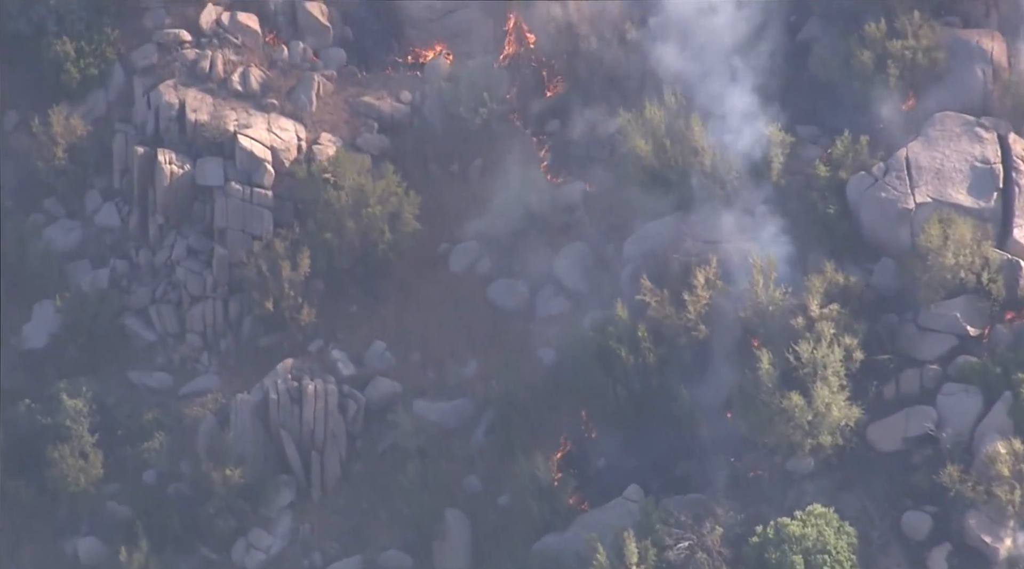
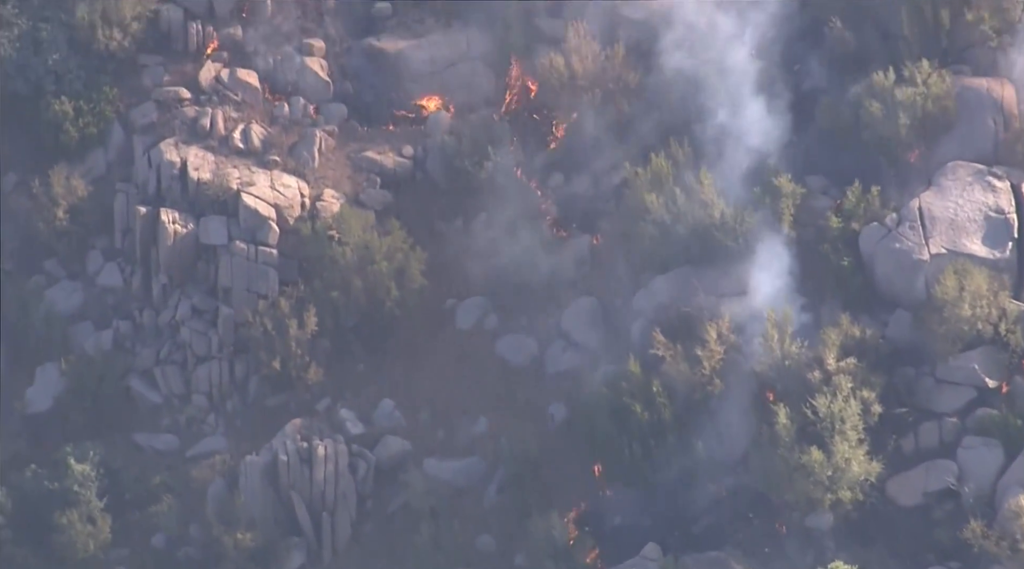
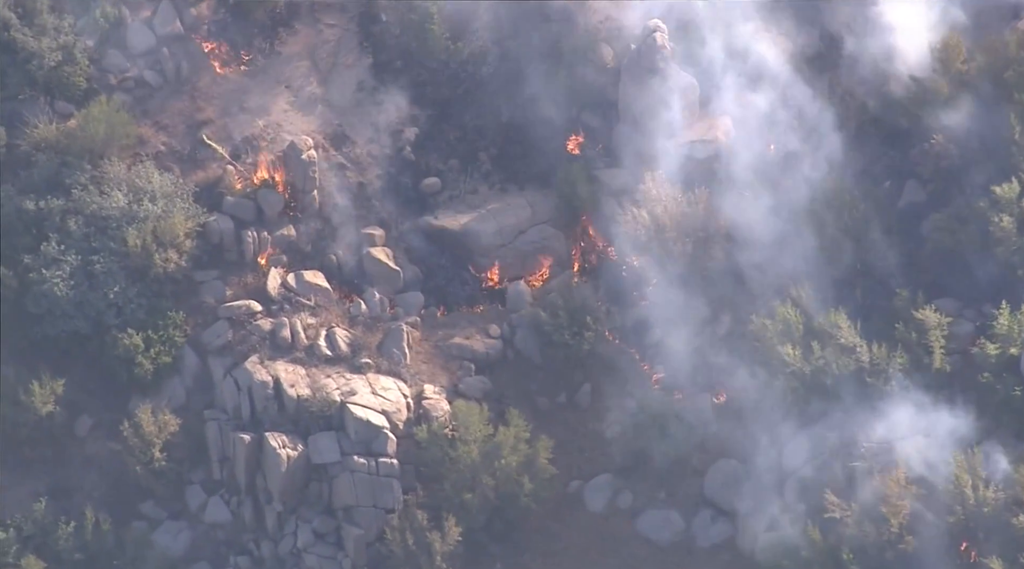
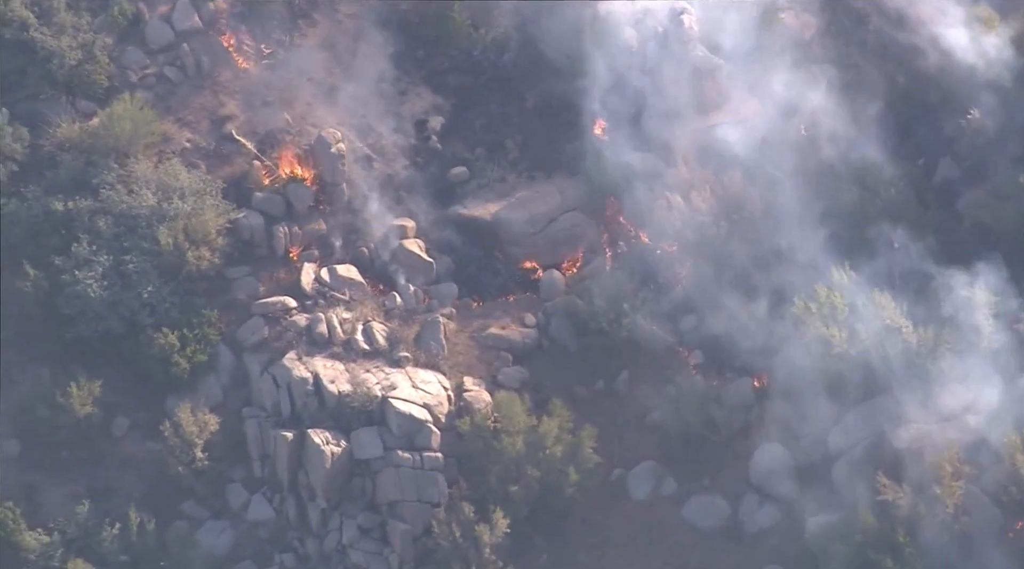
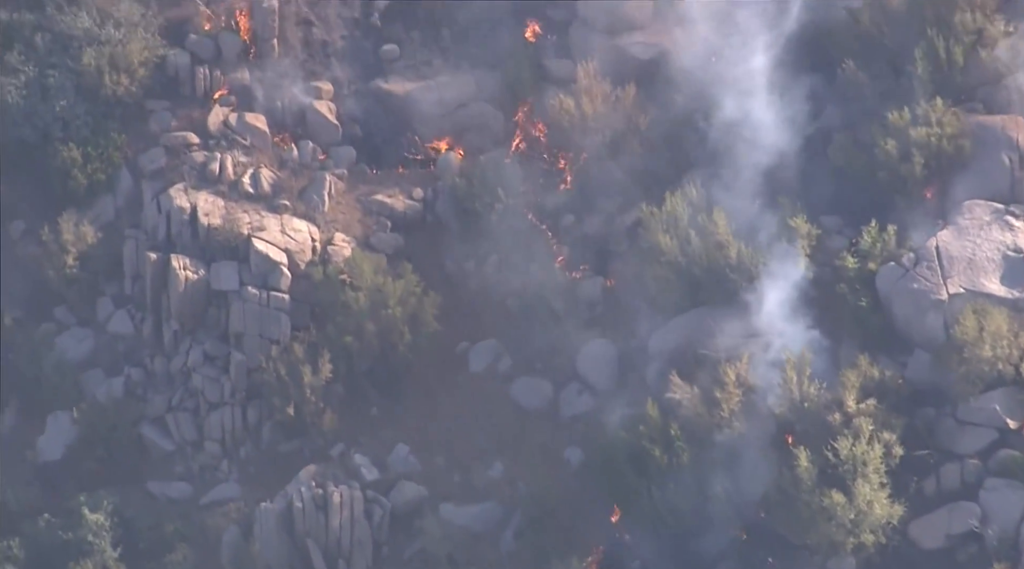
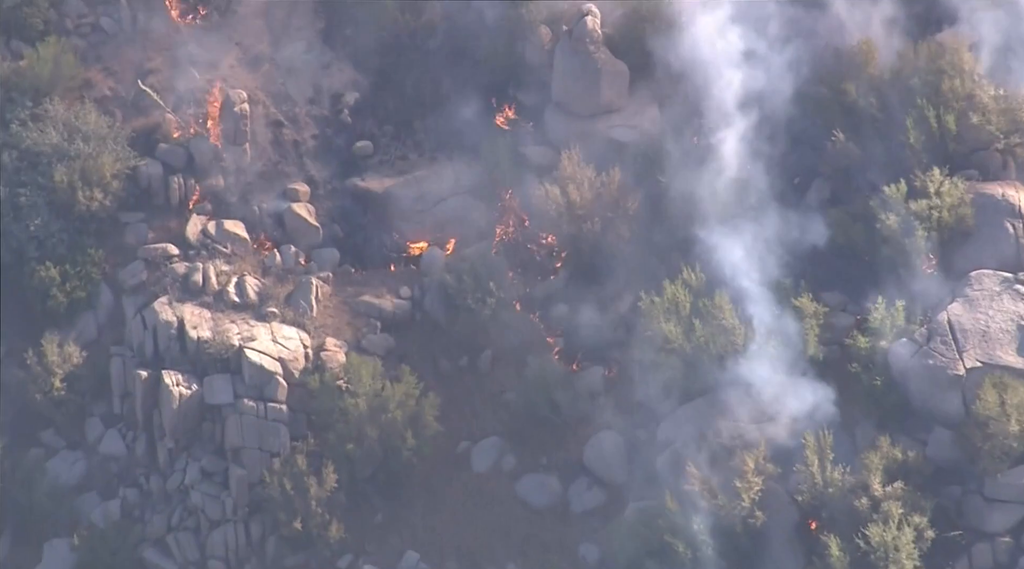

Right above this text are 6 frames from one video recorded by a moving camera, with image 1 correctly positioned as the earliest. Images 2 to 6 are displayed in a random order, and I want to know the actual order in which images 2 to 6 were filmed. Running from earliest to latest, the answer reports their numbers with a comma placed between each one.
2, 5, 6, 3, 4
